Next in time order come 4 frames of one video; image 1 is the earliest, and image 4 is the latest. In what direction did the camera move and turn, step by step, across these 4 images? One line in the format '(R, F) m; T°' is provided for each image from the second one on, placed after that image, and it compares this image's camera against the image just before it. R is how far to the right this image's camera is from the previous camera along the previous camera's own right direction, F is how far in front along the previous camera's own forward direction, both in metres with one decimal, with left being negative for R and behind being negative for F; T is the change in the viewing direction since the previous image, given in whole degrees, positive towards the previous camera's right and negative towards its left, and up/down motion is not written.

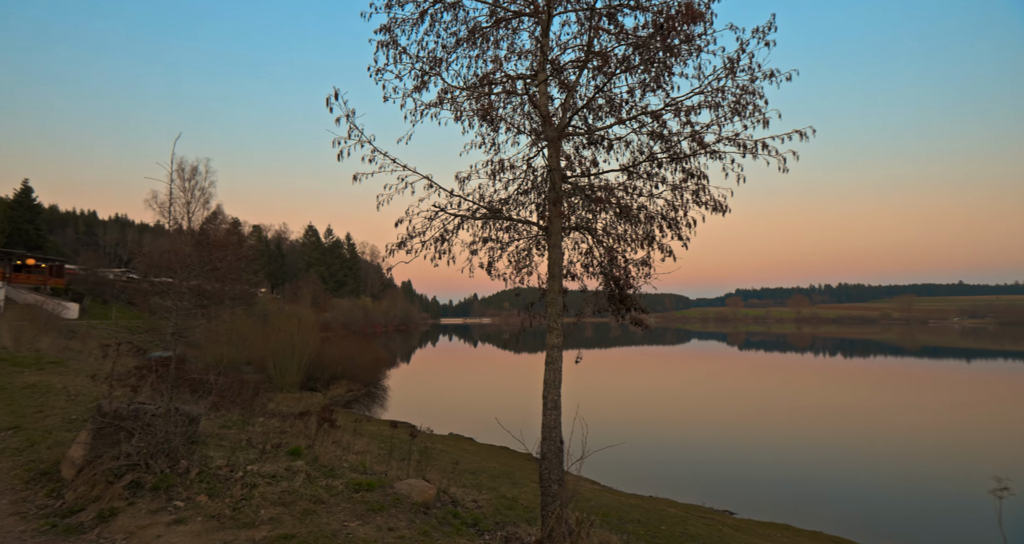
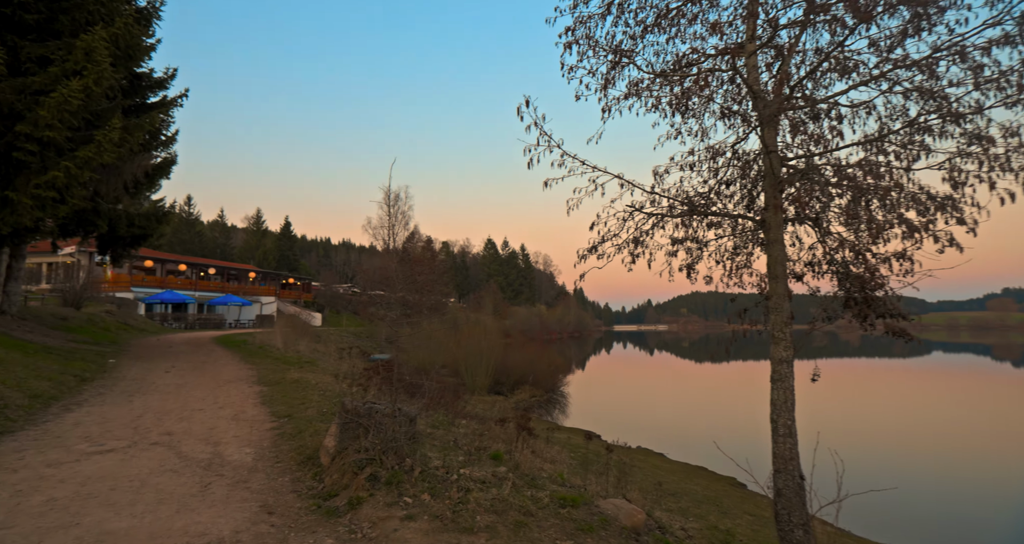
(-0.4, +0.3) m; -20°
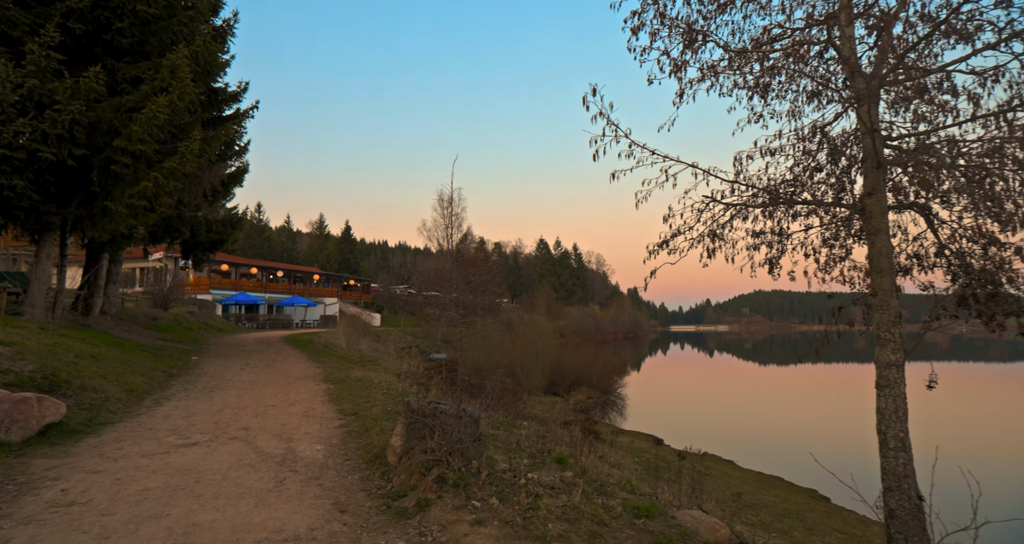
(-0.2, +0.2) m; -6°
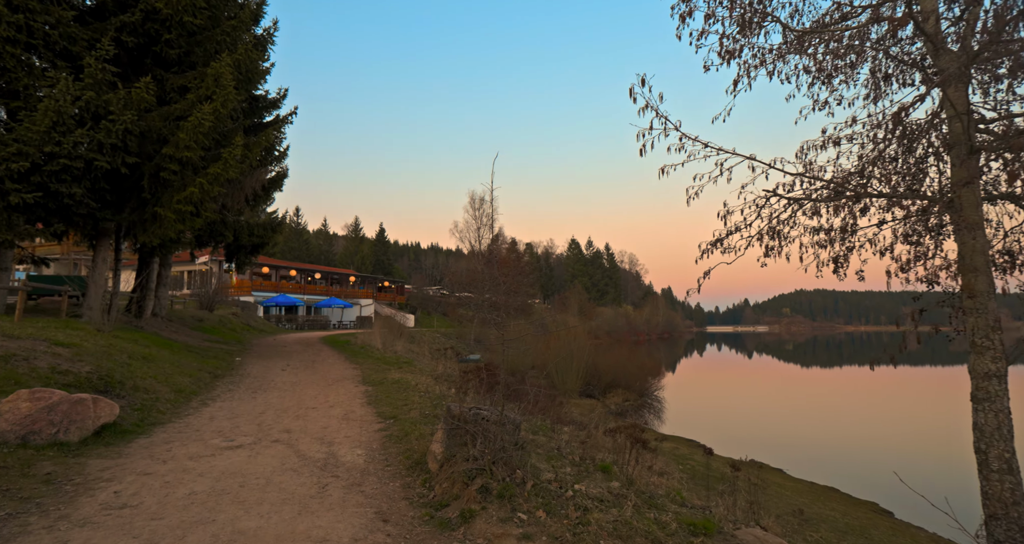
(-0.1, +0.2) m; -4°
